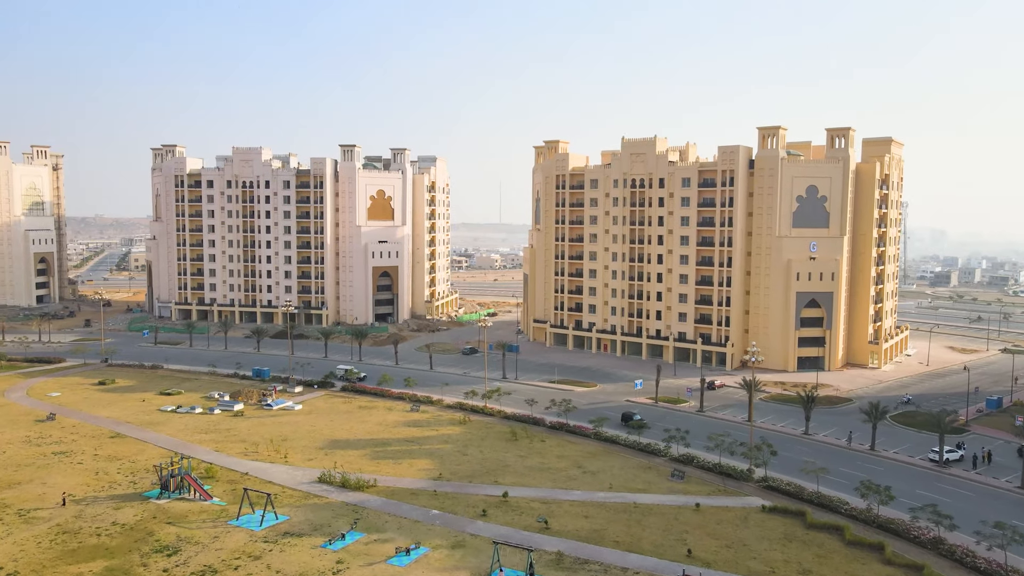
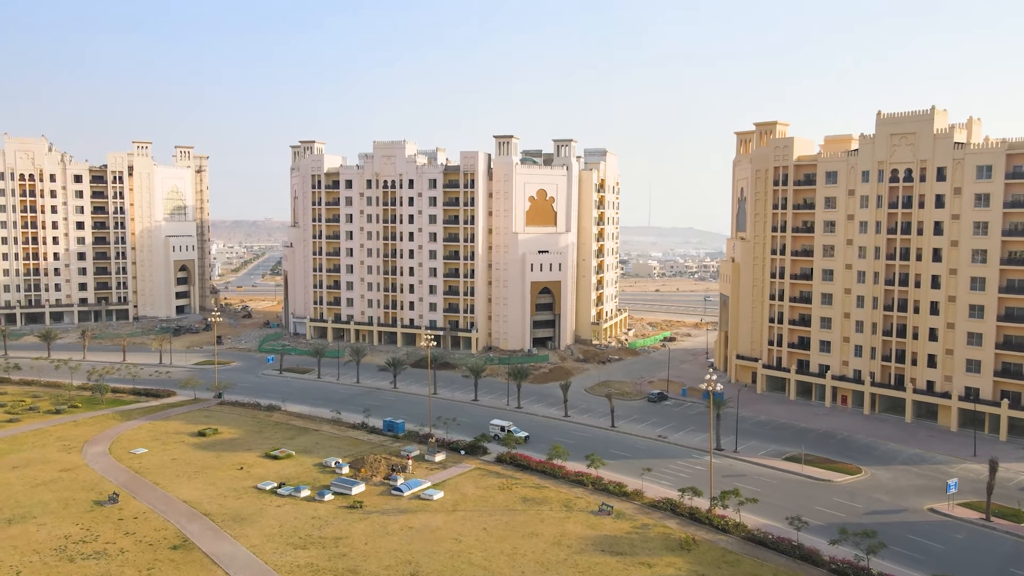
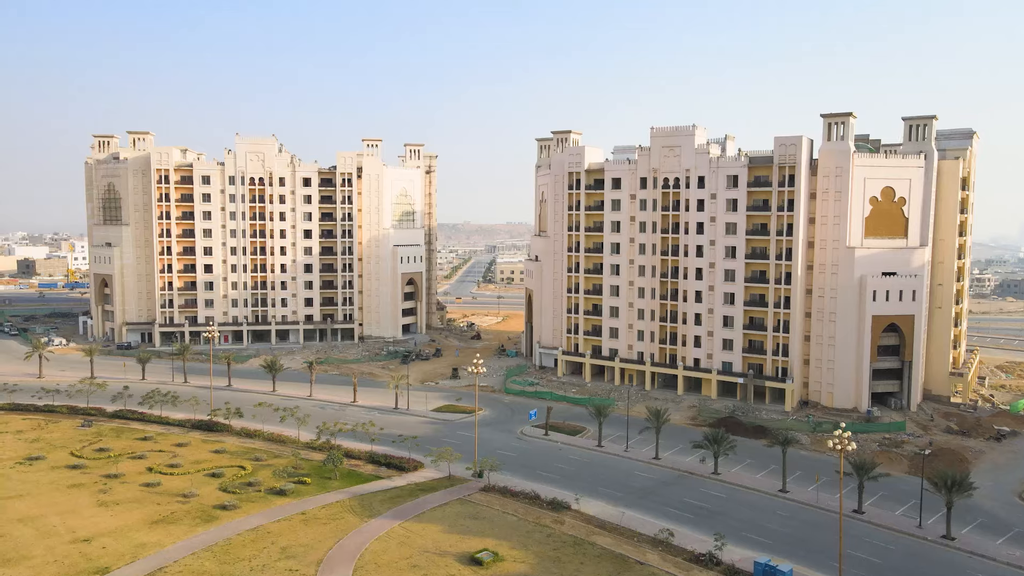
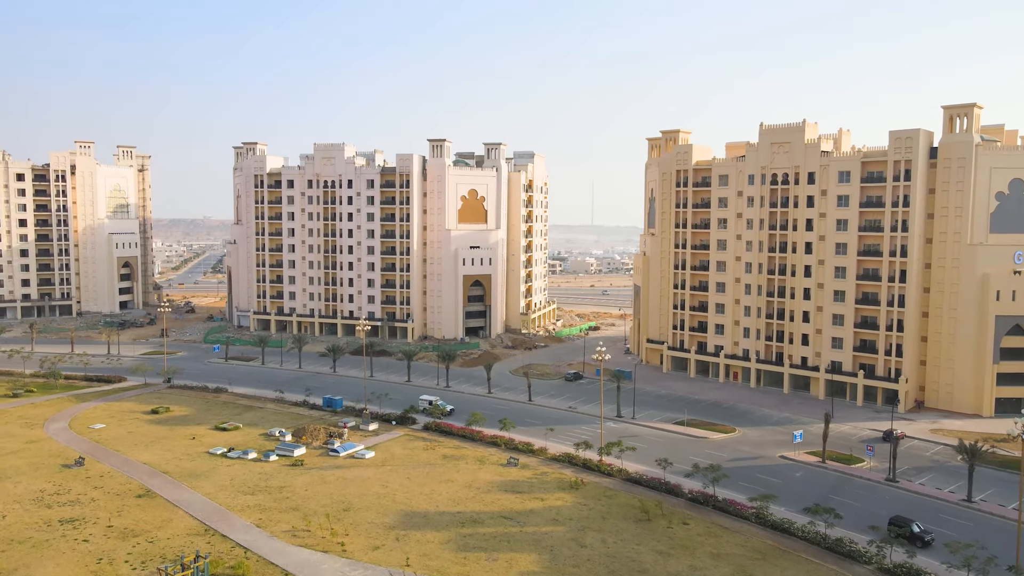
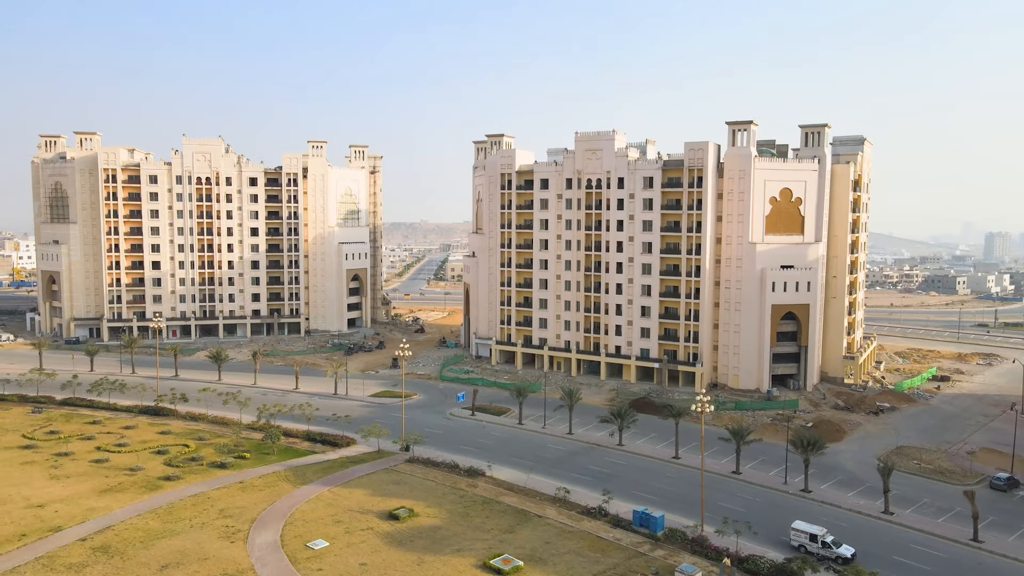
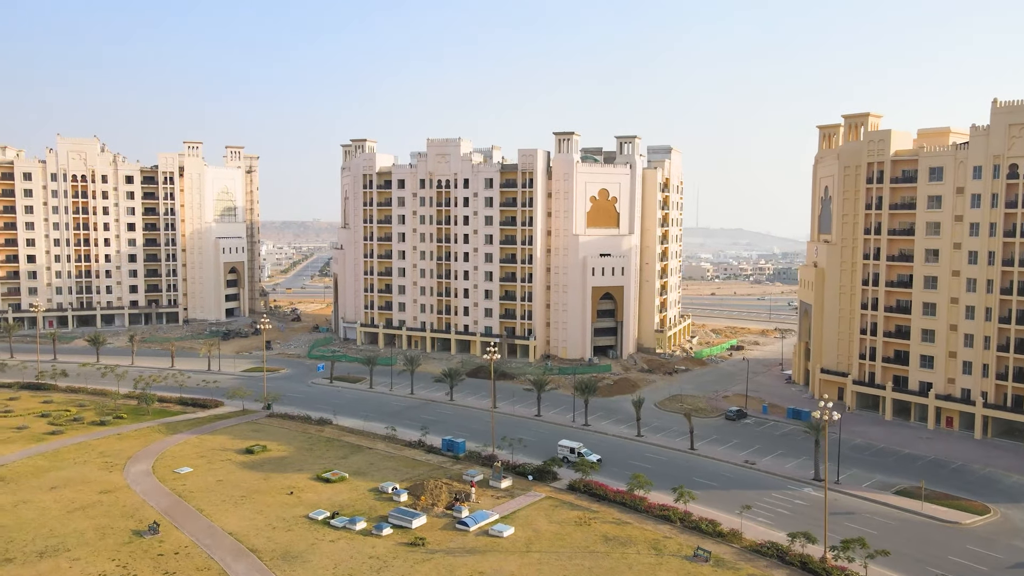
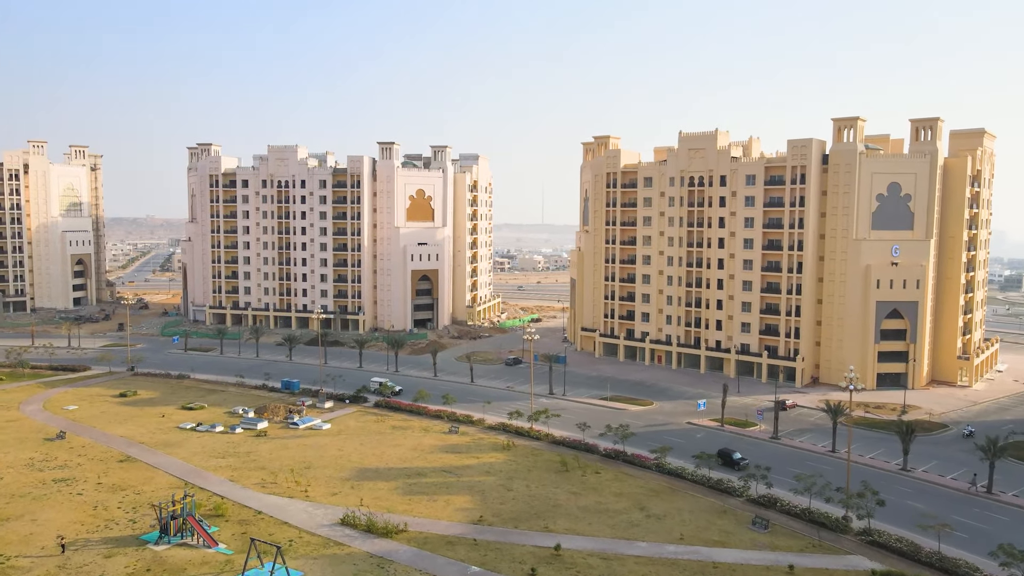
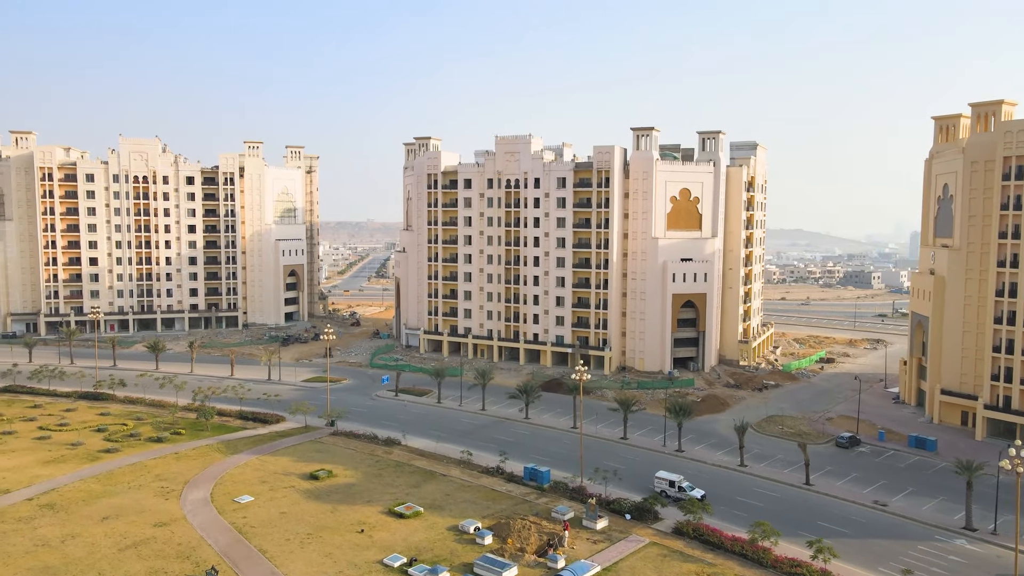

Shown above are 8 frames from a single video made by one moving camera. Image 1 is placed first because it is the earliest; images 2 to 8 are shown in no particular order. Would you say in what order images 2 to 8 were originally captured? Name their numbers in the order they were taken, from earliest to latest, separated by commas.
7, 4, 2, 6, 8, 5, 3
